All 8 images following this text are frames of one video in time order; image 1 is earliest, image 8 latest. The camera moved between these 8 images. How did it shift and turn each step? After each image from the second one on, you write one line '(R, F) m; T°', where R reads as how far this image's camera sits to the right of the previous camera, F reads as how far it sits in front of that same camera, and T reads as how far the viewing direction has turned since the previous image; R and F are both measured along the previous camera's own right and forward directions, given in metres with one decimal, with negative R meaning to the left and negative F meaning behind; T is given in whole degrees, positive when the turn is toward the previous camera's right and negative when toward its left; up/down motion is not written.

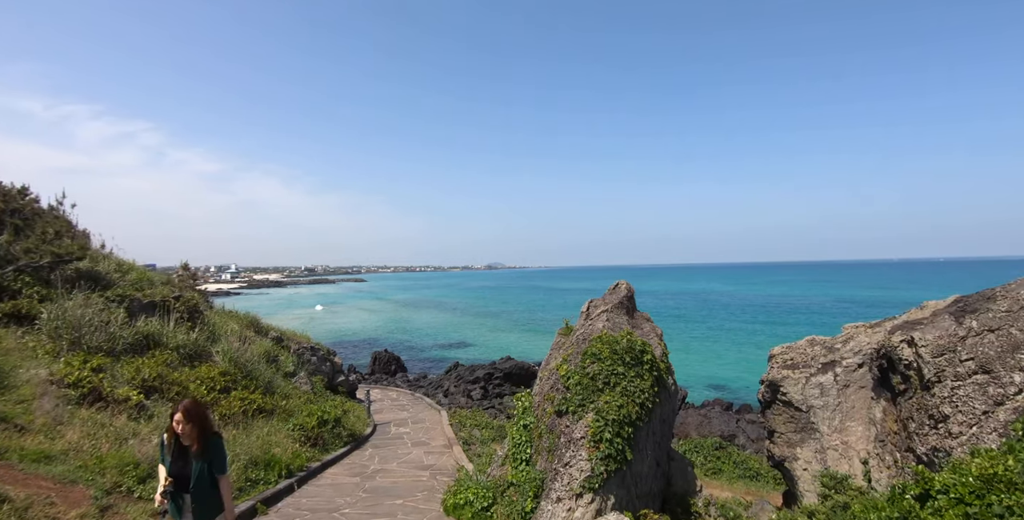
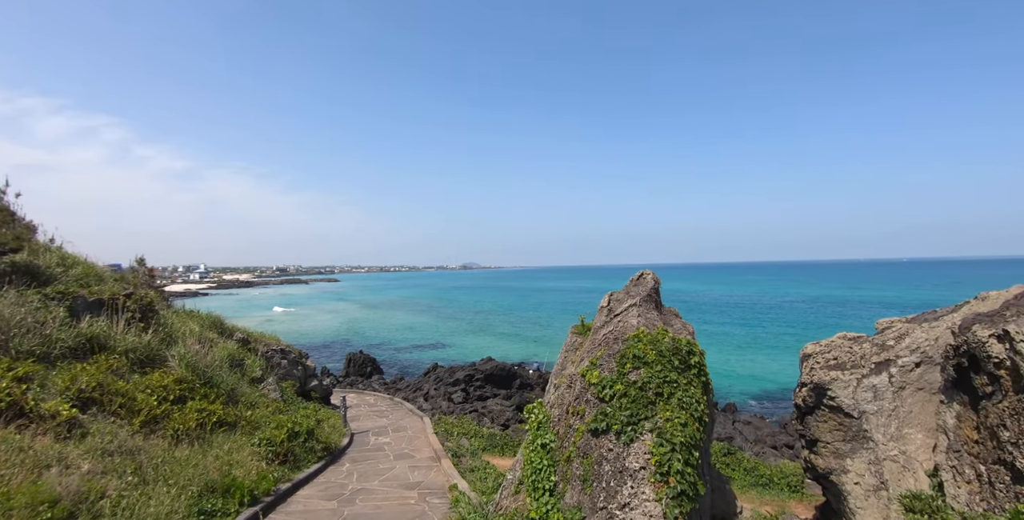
(-0.4, +1.1) m; +3°
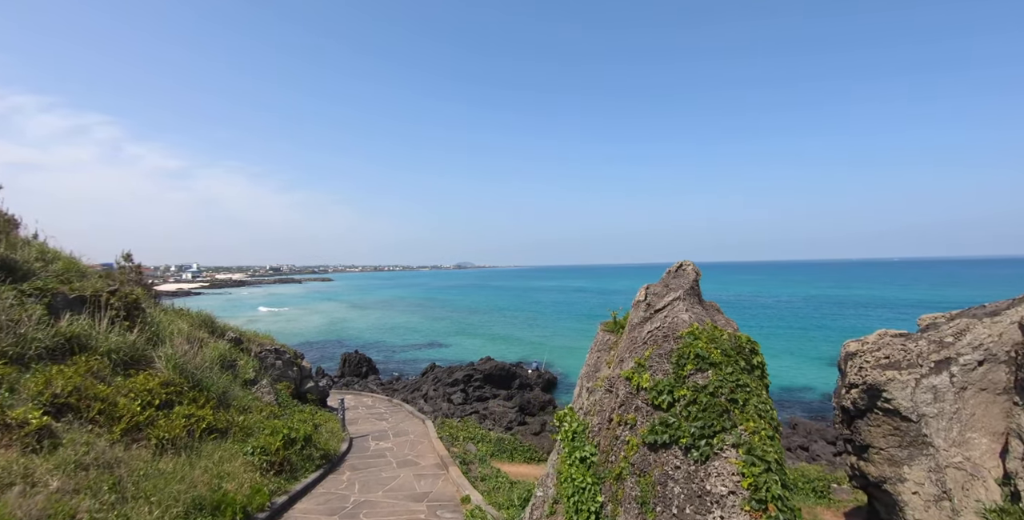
(-0.3, +0.6) m; +1°
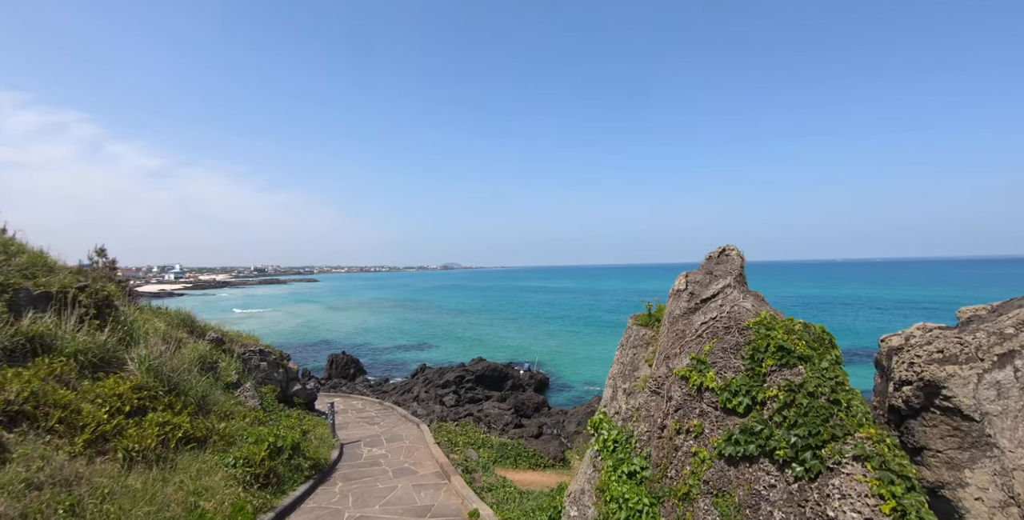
(-0.3, +0.7) m; +1°
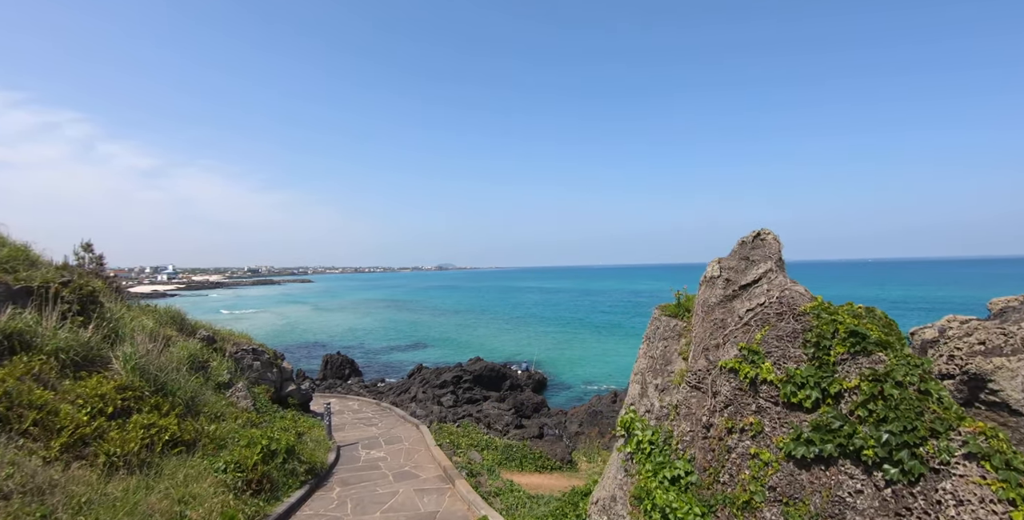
(-0.2, +0.4) m; +1°
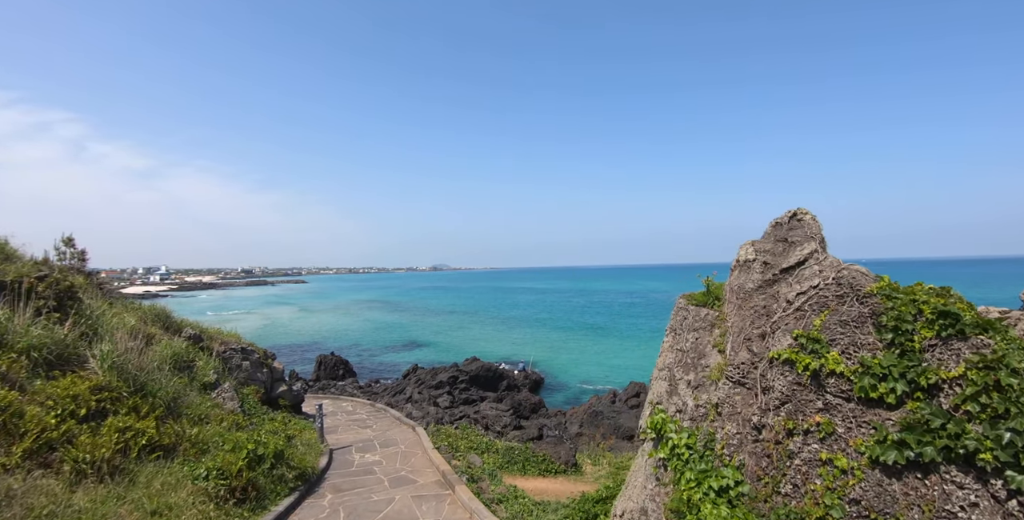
(-0.1, +0.5) m; +1°
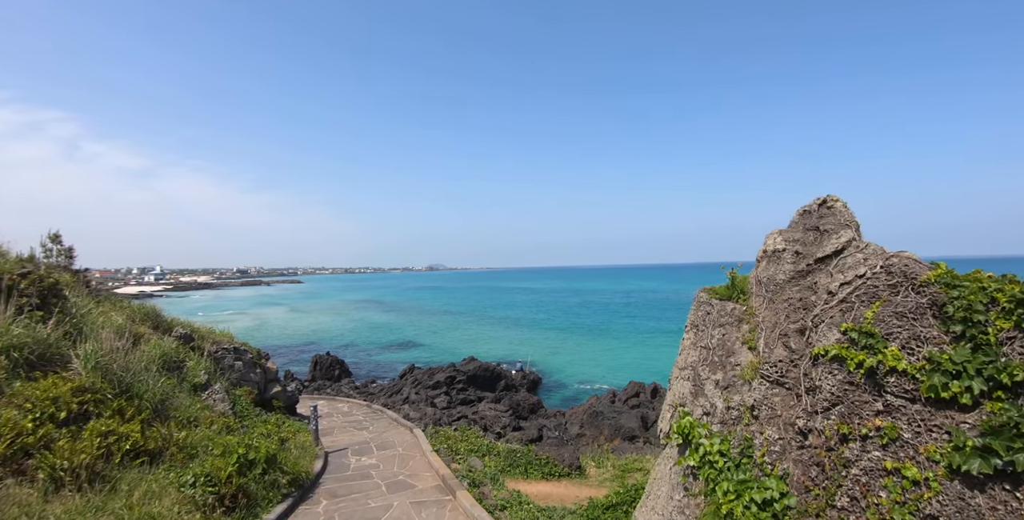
(-0.1, +0.3) m; 0°
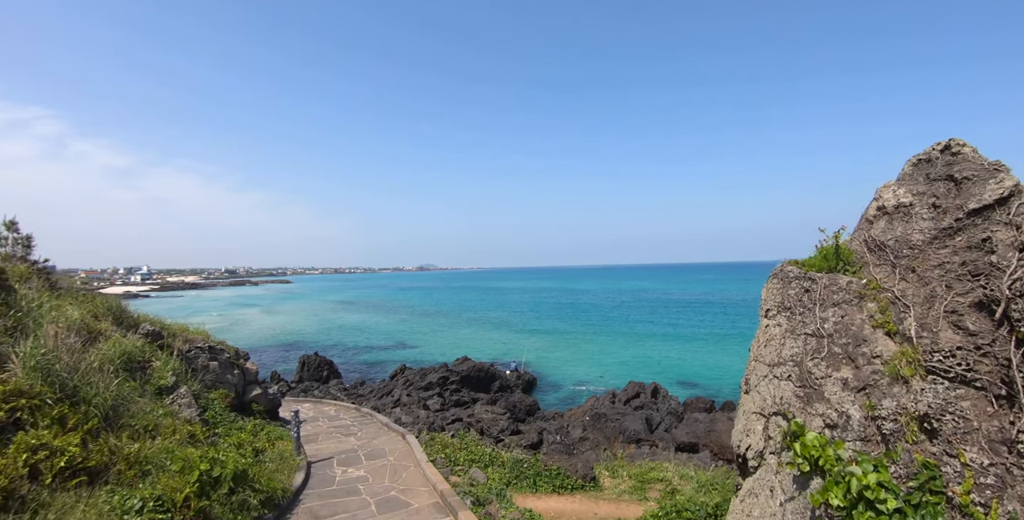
(-0.2, +1.0) m; +1°
